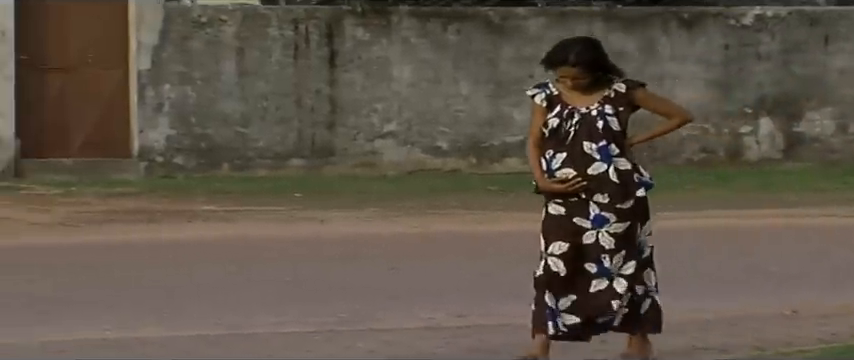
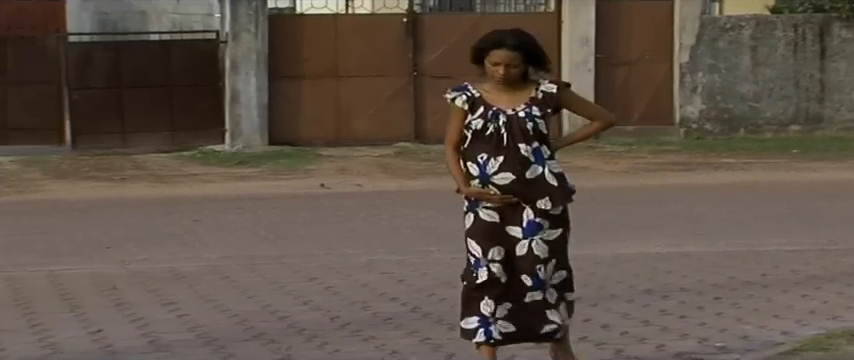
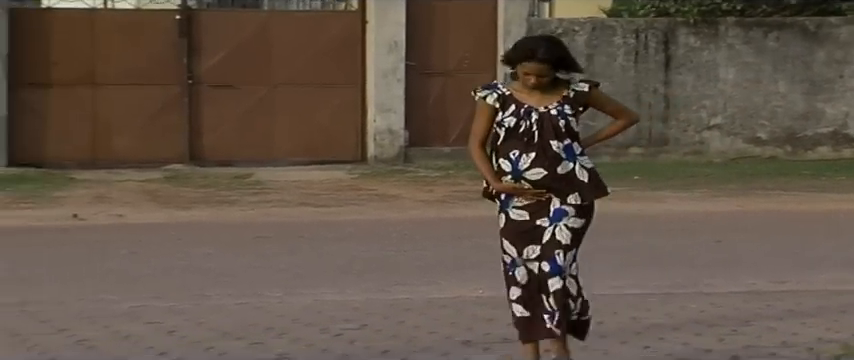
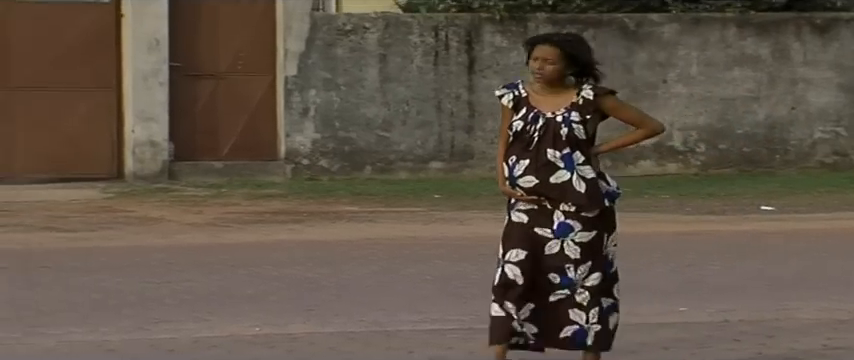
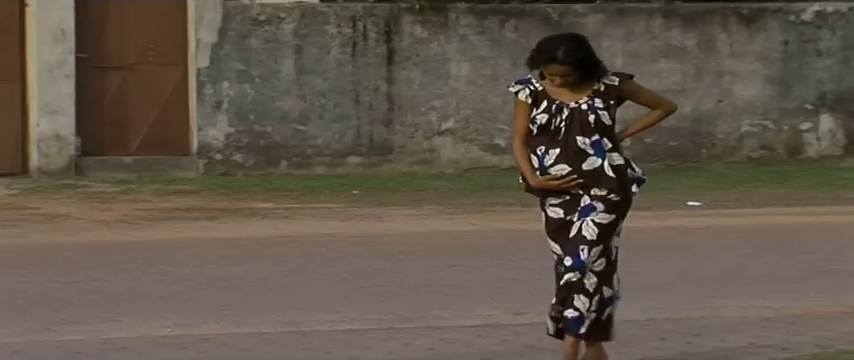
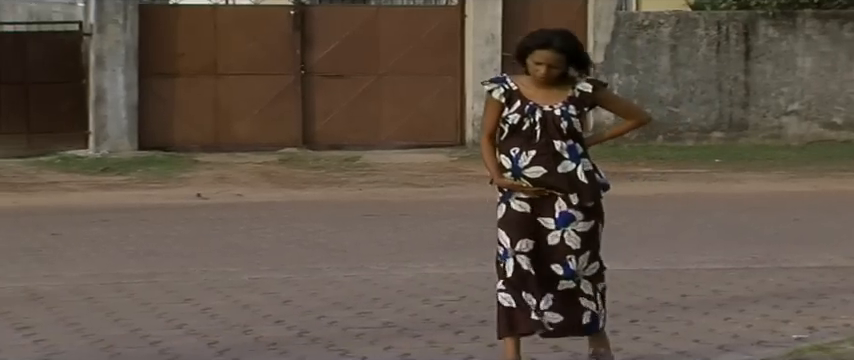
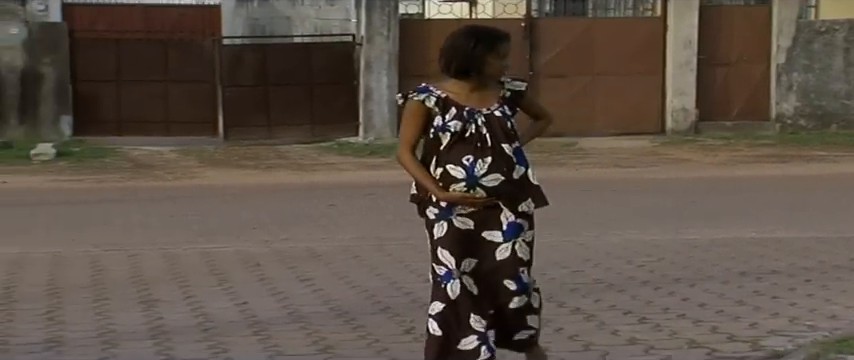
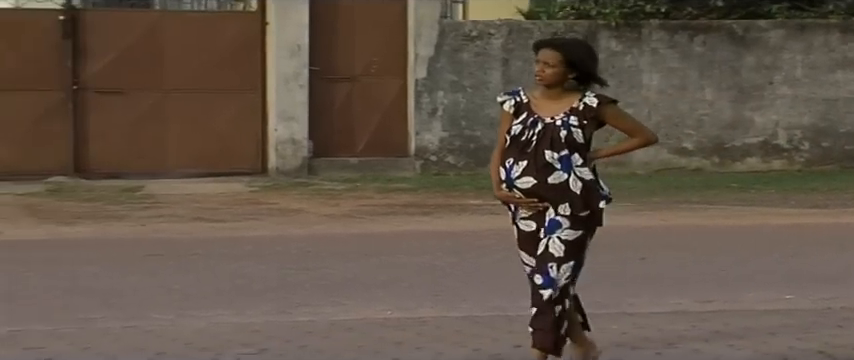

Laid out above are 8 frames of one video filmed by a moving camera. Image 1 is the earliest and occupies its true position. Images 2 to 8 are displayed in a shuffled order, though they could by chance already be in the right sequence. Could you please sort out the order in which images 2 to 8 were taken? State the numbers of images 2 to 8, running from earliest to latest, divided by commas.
5, 4, 8, 3, 6, 2, 7
